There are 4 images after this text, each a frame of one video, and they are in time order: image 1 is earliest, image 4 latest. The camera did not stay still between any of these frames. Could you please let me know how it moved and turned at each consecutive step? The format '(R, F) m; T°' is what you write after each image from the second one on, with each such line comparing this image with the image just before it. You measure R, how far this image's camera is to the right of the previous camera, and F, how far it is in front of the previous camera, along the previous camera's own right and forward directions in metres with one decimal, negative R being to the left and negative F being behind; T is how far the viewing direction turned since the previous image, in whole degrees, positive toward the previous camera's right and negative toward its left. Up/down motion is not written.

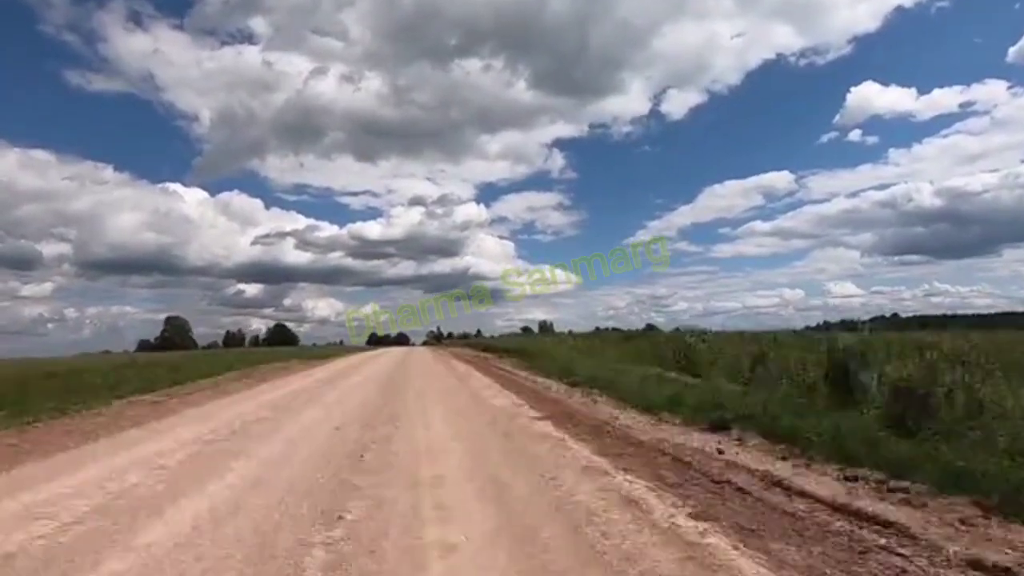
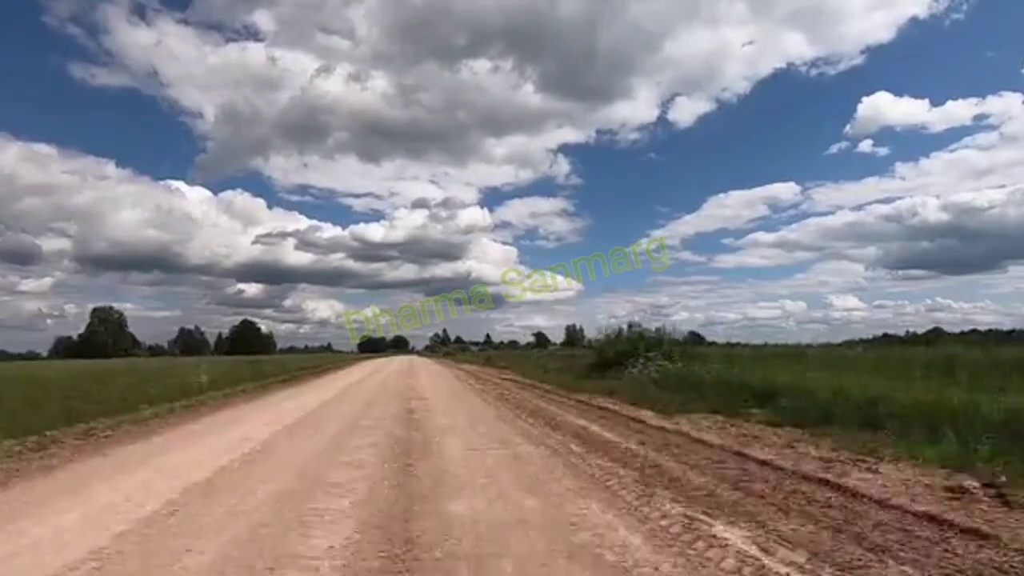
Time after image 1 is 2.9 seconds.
(-0.3, +1.6) m; 0°
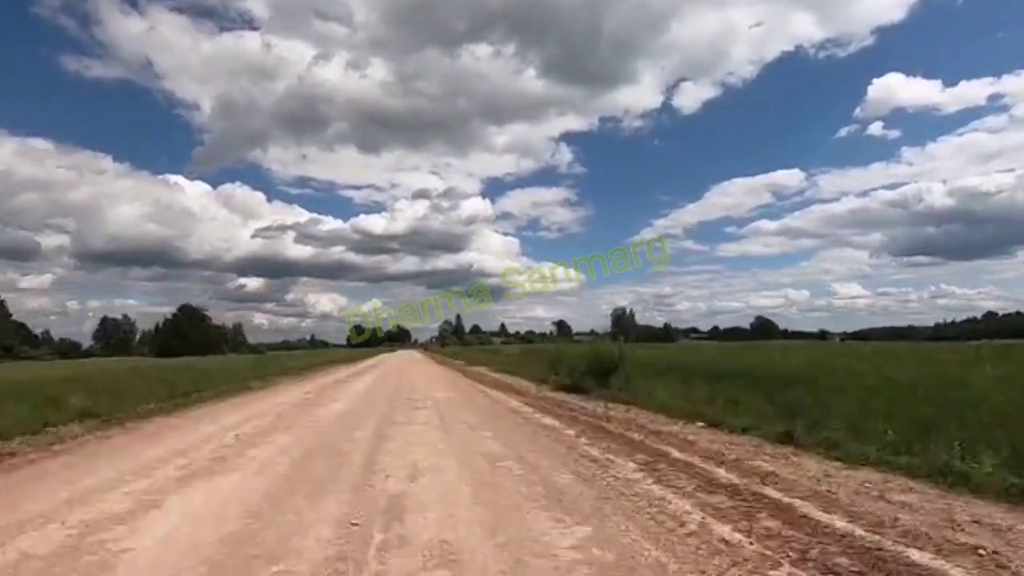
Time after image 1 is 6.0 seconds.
(-0.4, +2.4) m; 0°
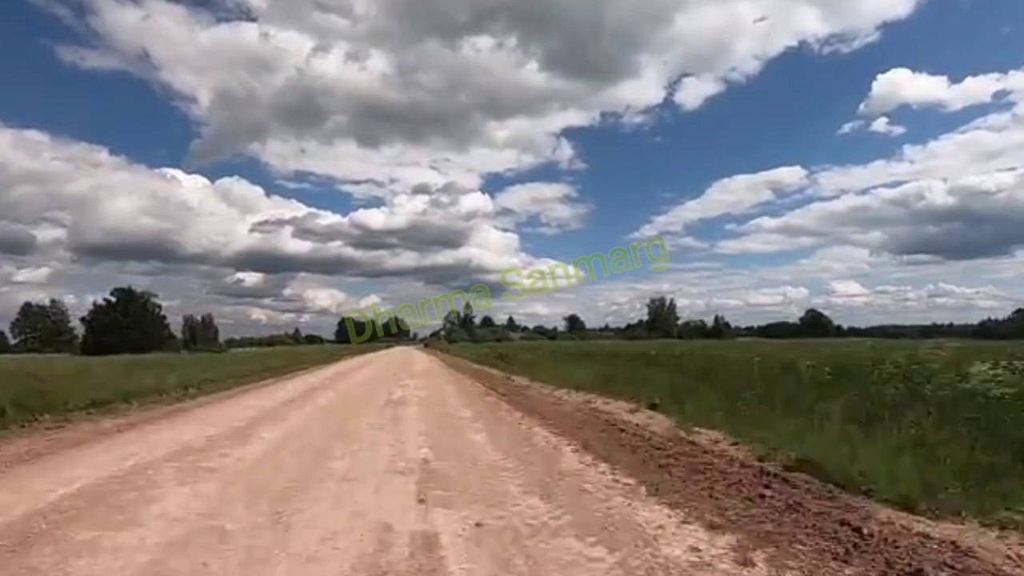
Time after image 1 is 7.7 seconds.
(-0.2, +1.2) m; 0°
